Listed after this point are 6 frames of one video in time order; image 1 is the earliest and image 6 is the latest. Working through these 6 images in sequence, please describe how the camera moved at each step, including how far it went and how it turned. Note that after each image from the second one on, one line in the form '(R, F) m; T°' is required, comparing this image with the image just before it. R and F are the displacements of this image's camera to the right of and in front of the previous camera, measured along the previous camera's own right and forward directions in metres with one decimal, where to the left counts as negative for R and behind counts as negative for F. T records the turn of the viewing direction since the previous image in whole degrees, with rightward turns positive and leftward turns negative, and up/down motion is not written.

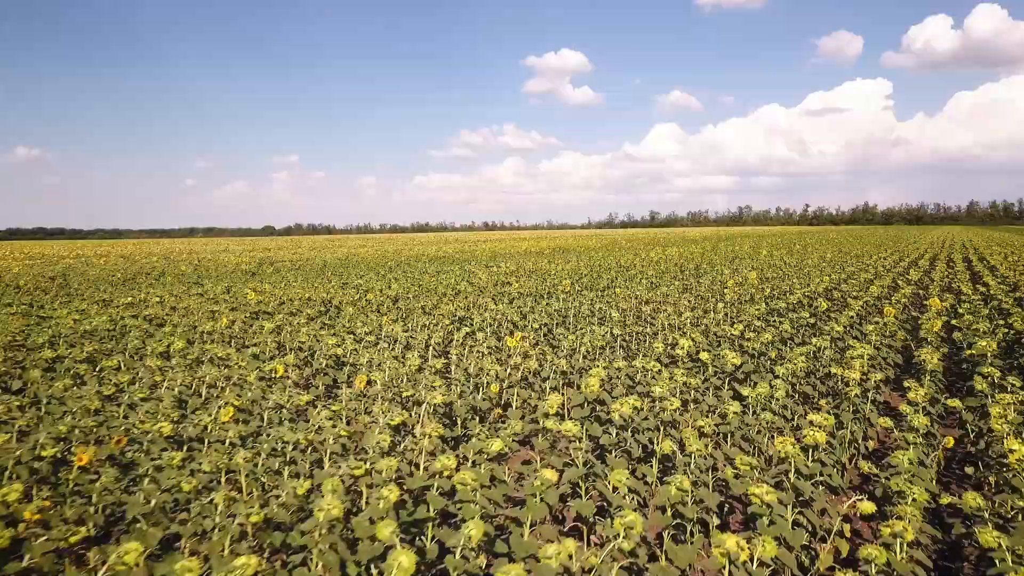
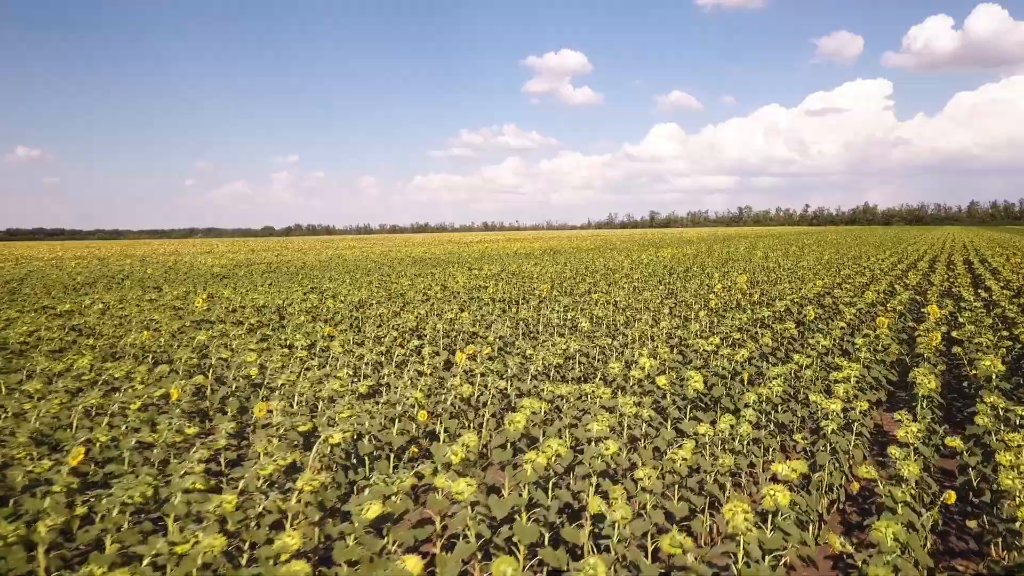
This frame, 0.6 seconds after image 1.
(+1.0, +1.0) m; 0°
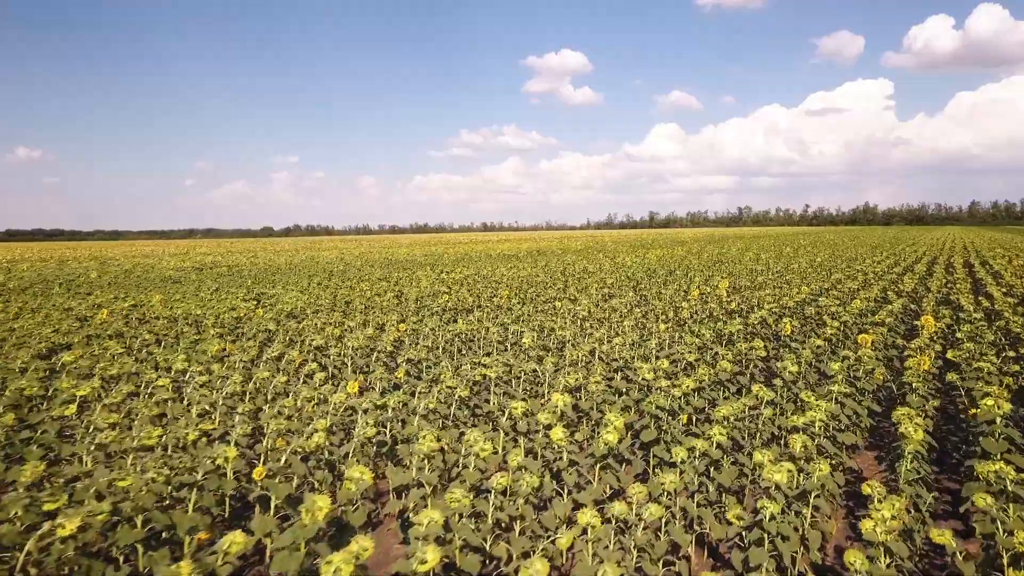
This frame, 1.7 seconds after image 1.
(+1.5, +1.6) m; 0°
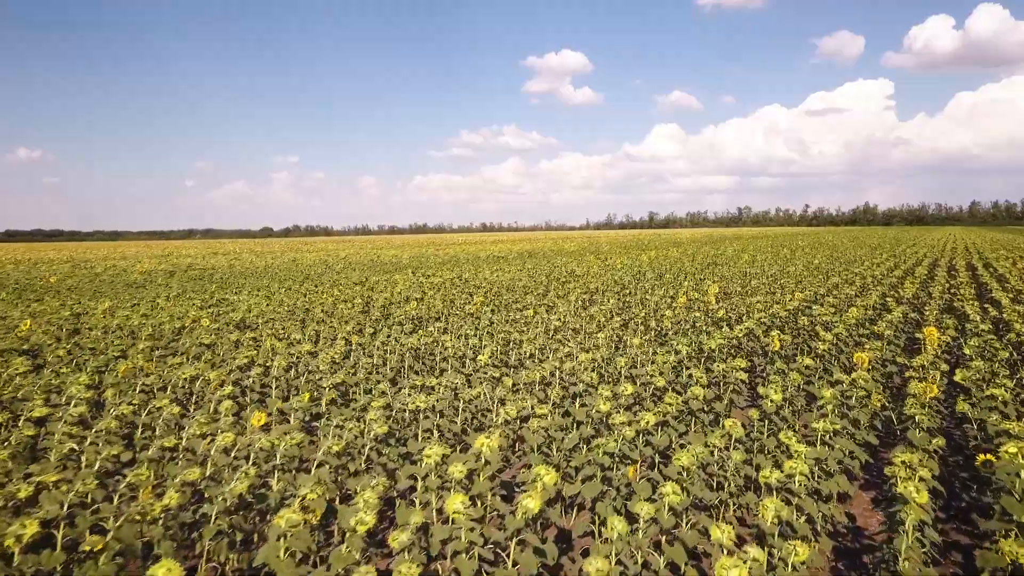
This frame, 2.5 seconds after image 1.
(+0.9, +1.1) m; 0°
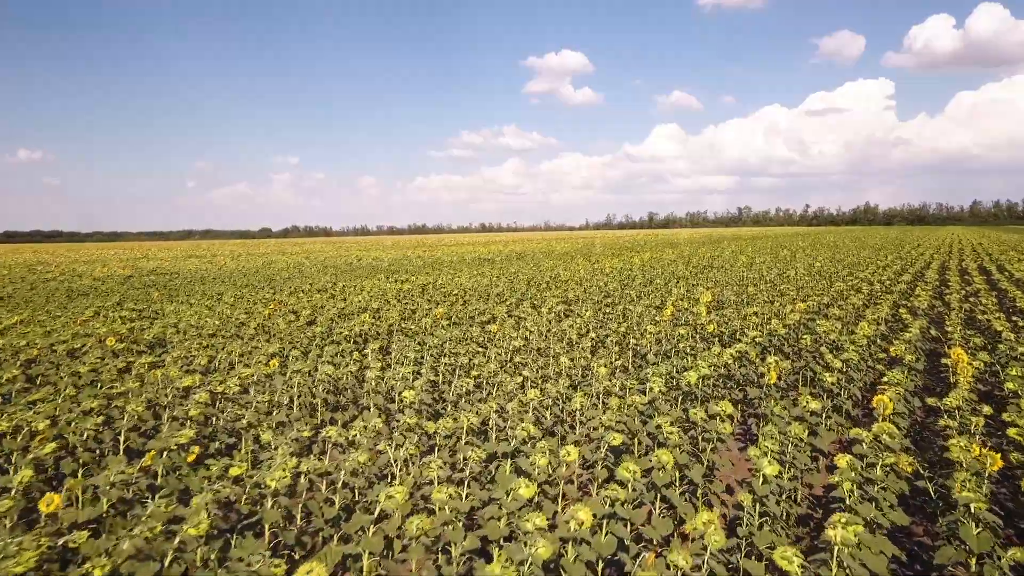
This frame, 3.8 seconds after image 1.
(+1.0, +1.8) m; 0°
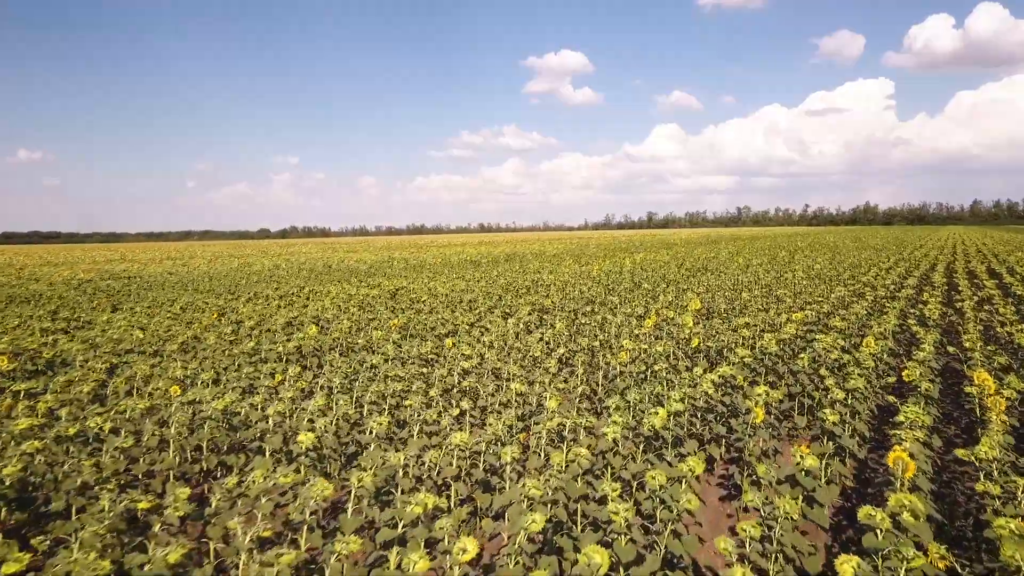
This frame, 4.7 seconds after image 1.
(+0.9, +1.5) m; 0°
